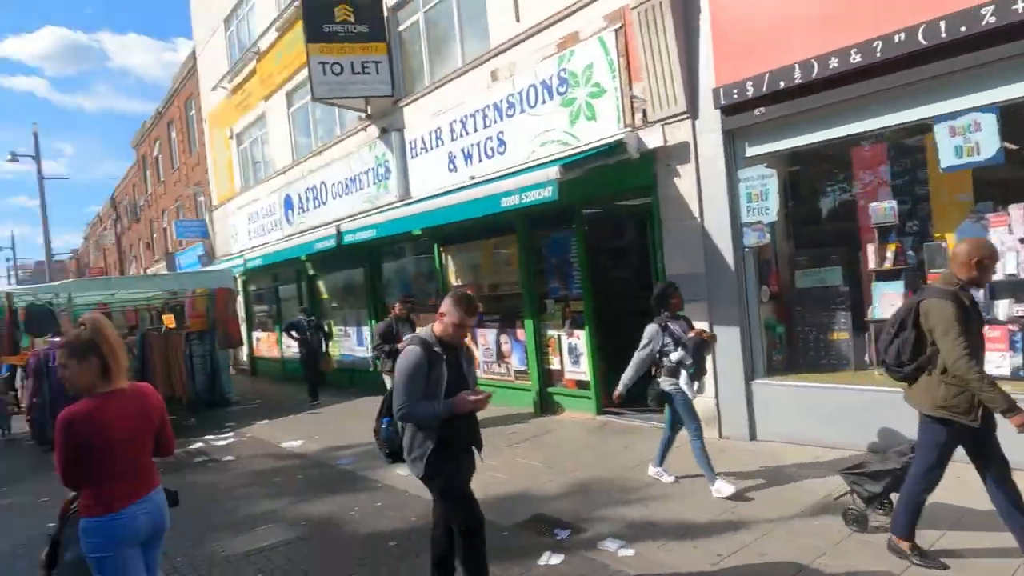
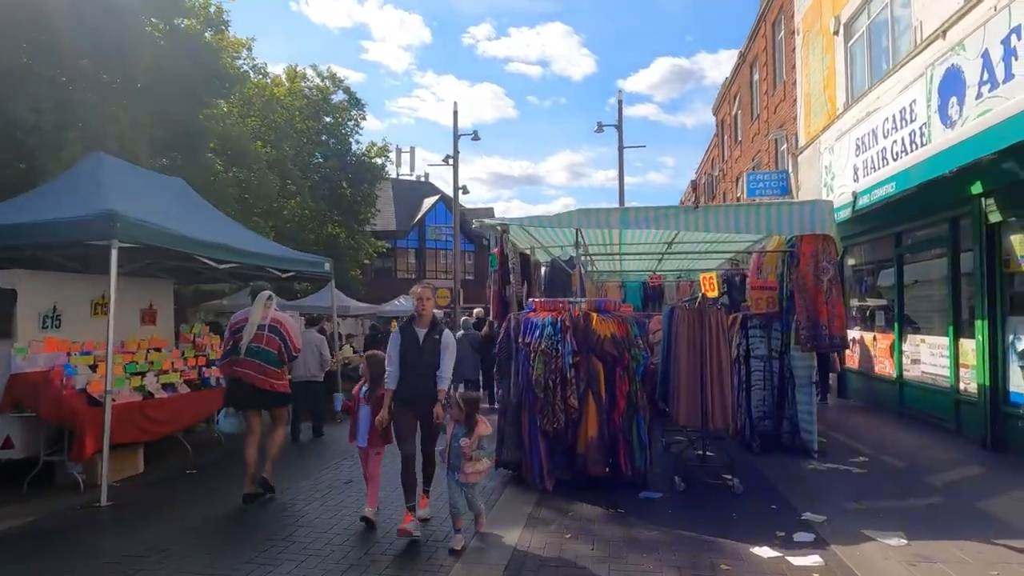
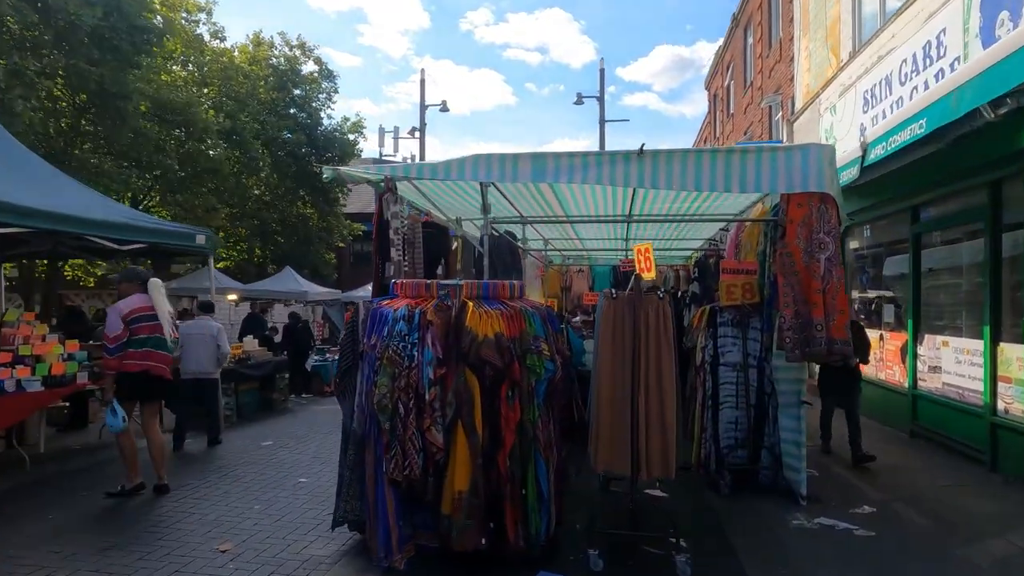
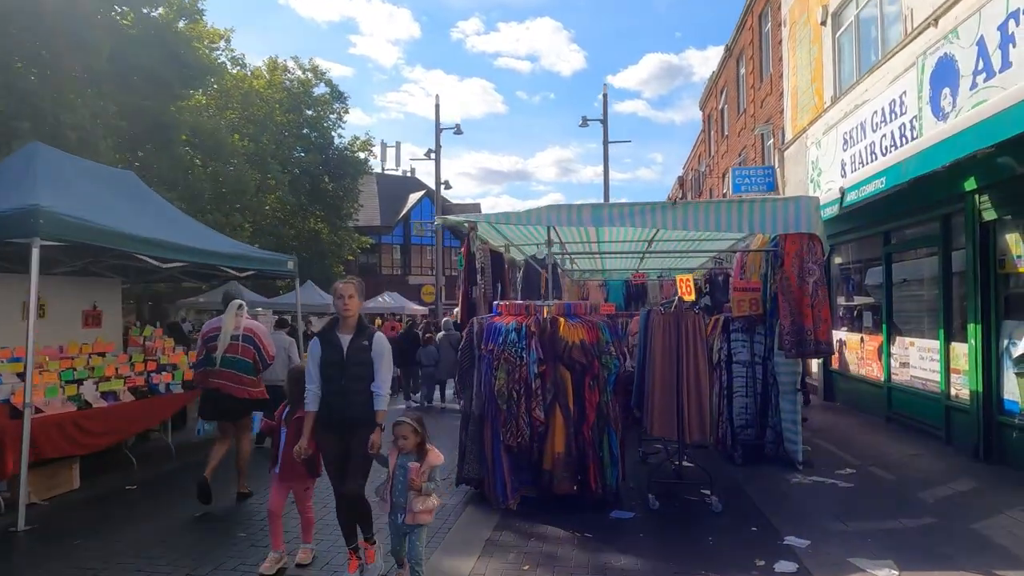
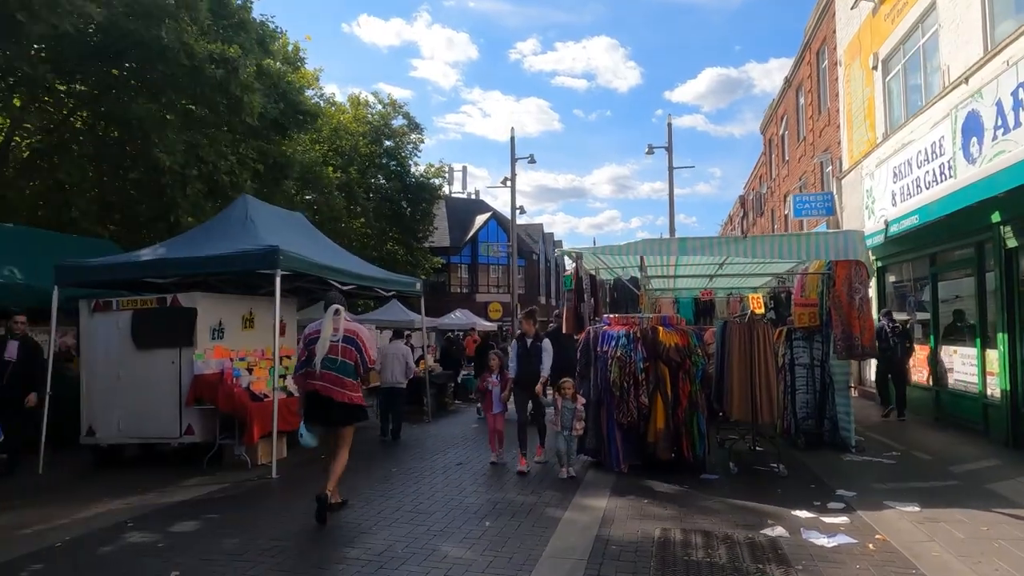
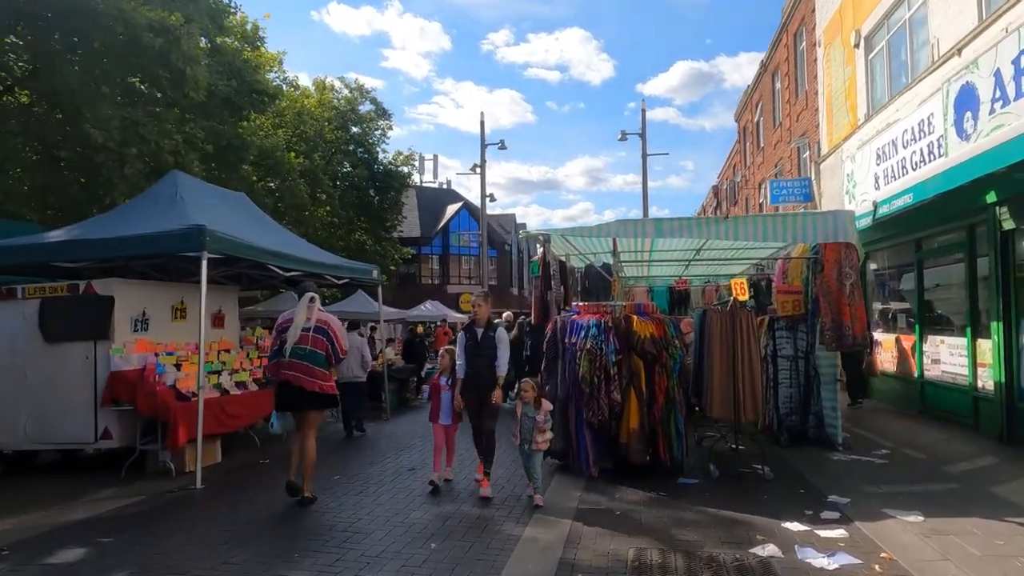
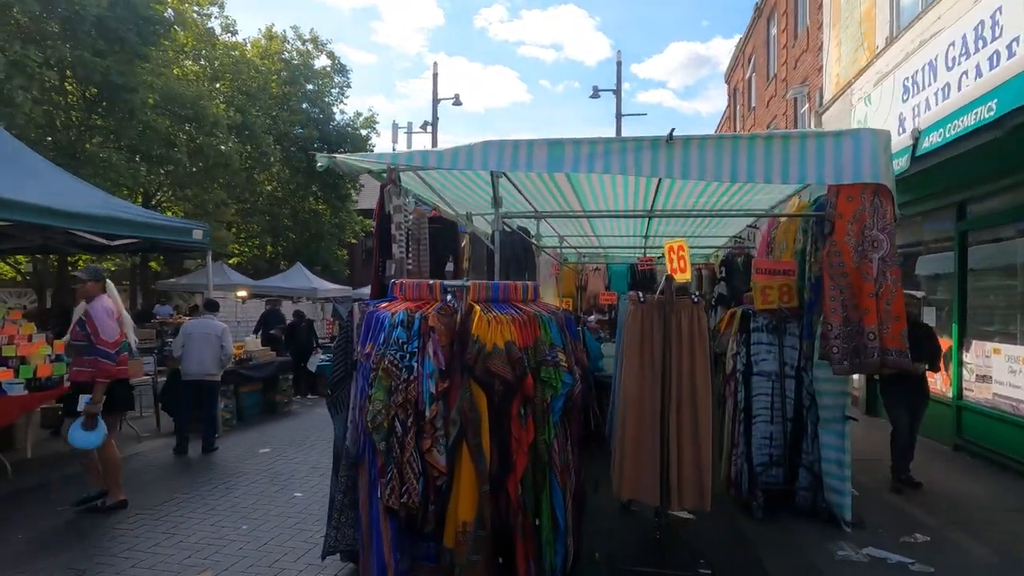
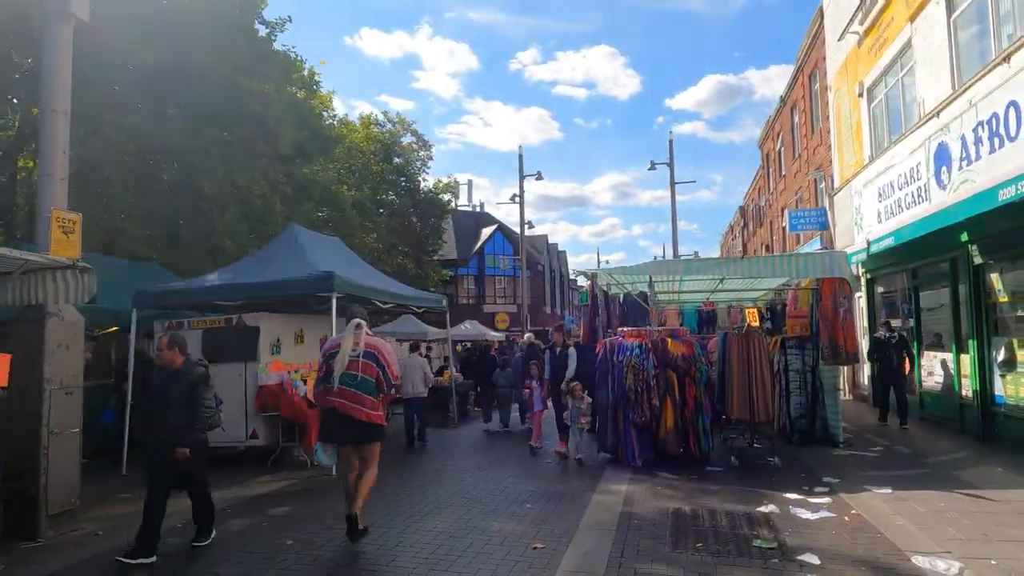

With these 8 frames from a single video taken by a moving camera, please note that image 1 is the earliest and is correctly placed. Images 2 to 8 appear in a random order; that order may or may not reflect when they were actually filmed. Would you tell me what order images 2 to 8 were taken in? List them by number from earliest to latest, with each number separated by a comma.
8, 5, 6, 2, 4, 3, 7
